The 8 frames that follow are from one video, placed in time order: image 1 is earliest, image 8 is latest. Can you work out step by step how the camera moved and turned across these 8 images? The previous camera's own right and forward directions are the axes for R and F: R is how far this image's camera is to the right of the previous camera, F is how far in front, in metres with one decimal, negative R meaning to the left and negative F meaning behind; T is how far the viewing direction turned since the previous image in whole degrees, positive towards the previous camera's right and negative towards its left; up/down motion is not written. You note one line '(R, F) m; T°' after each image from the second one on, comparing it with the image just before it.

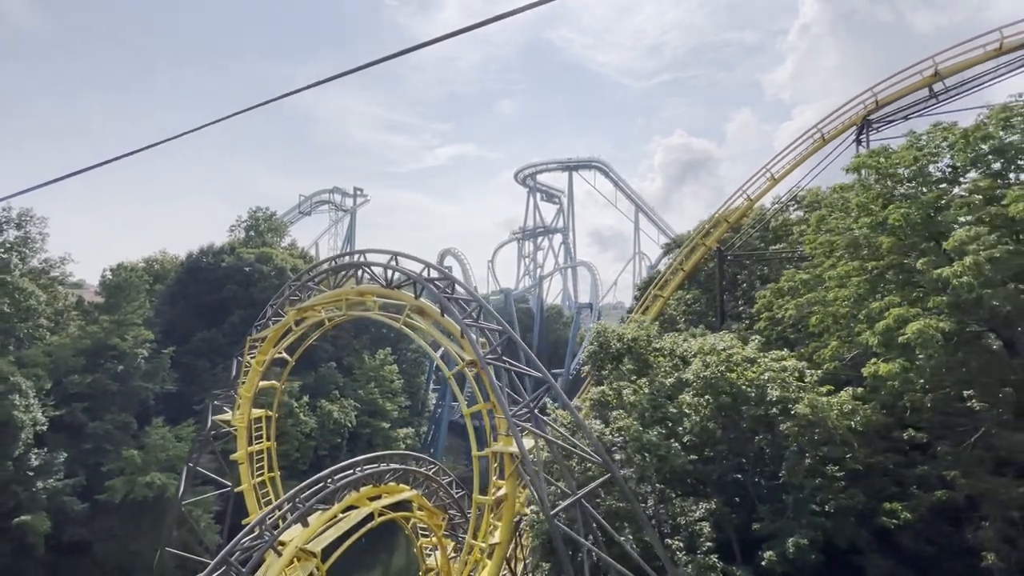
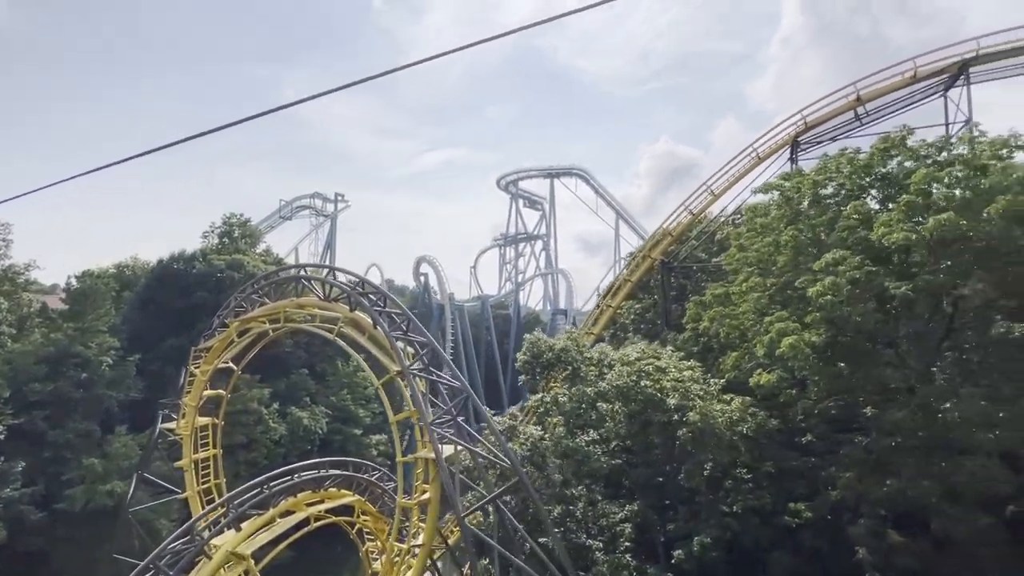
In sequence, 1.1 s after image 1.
(+1.1, -0.5) m; +2°
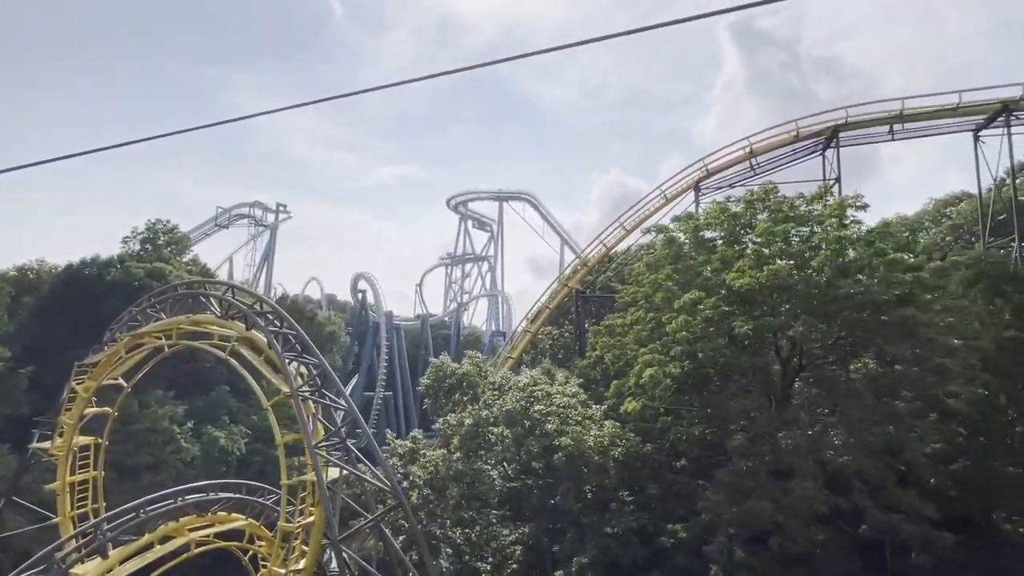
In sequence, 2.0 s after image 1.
(+1.0, -0.4) m; +6°
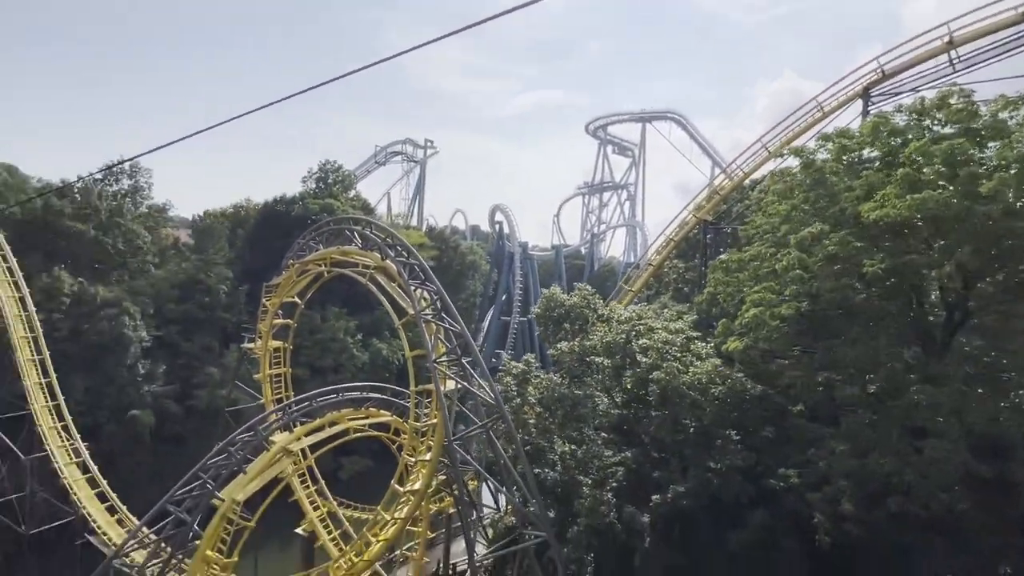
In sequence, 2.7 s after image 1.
(+0.7, -0.1) m; -17°
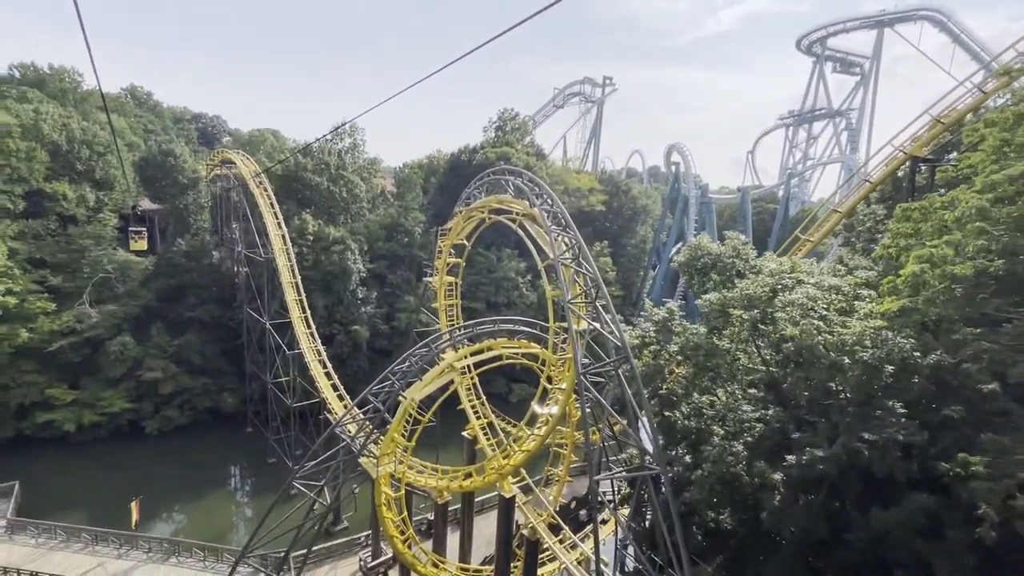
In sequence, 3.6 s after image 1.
(+0.9, -0.5) m; -21°
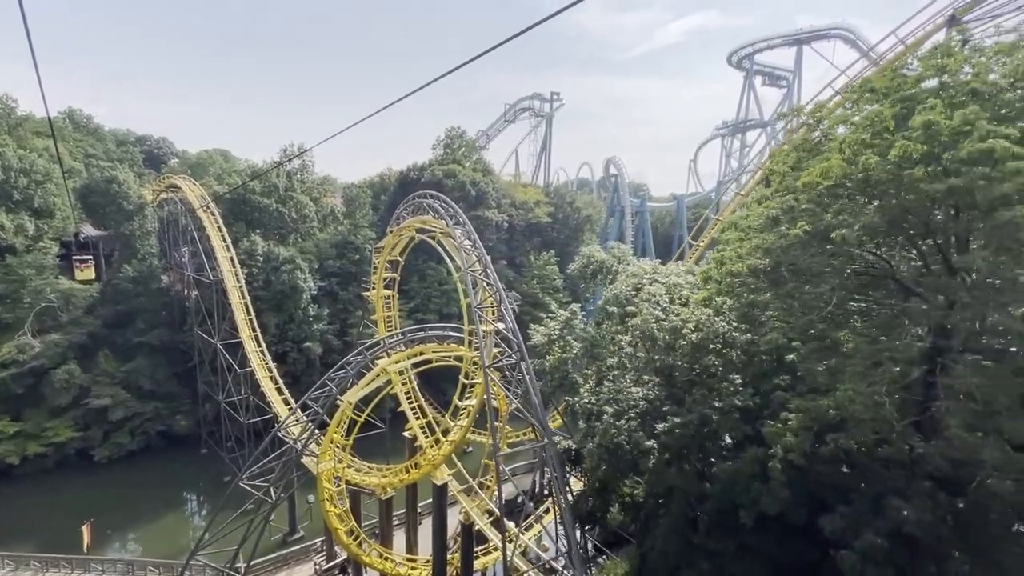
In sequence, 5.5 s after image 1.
(+1.2, -1.7) m; +4°
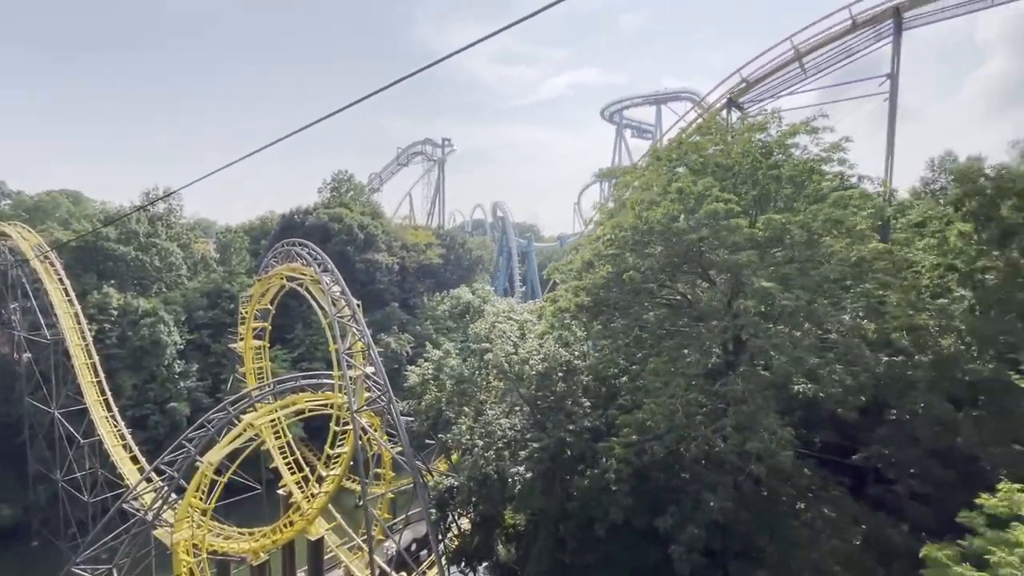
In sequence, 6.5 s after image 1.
(+0.9, -0.9) m; +12°
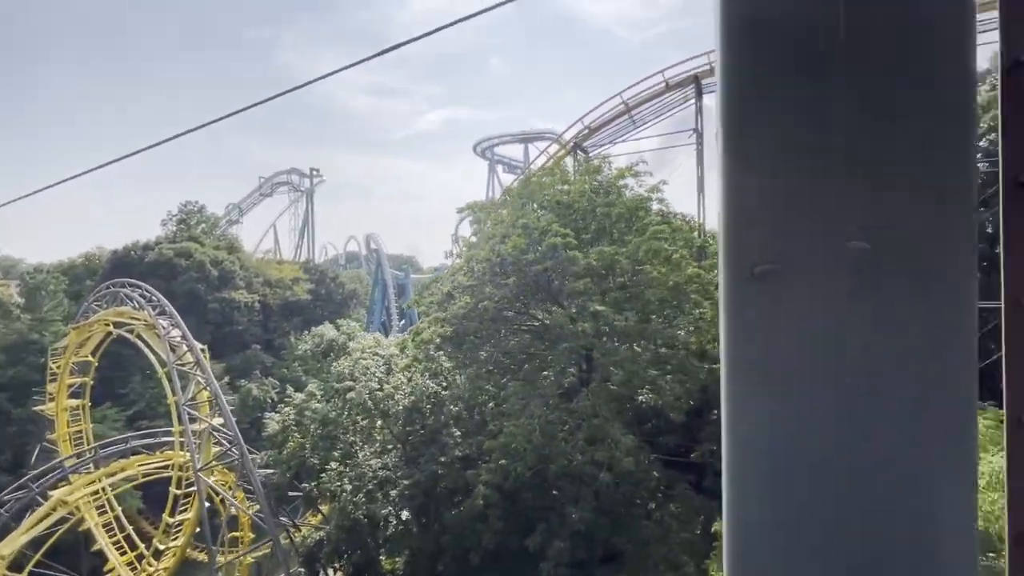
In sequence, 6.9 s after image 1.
(+0.4, -0.3) m; +14°
